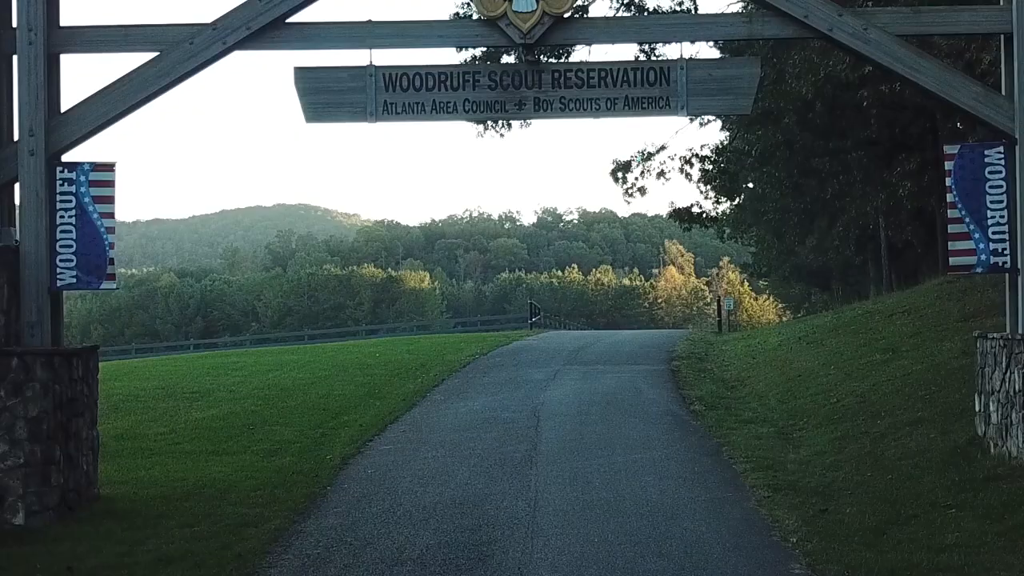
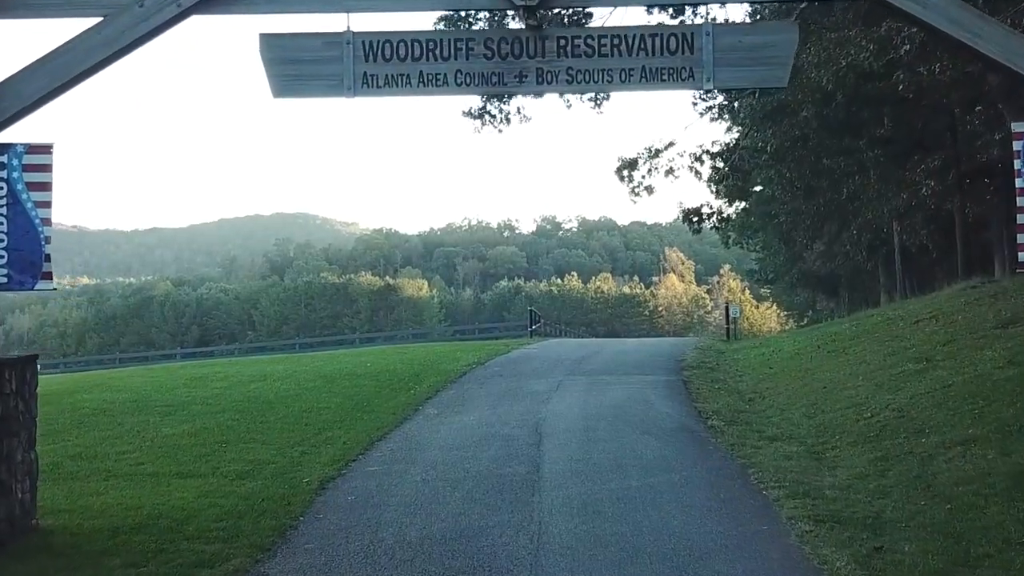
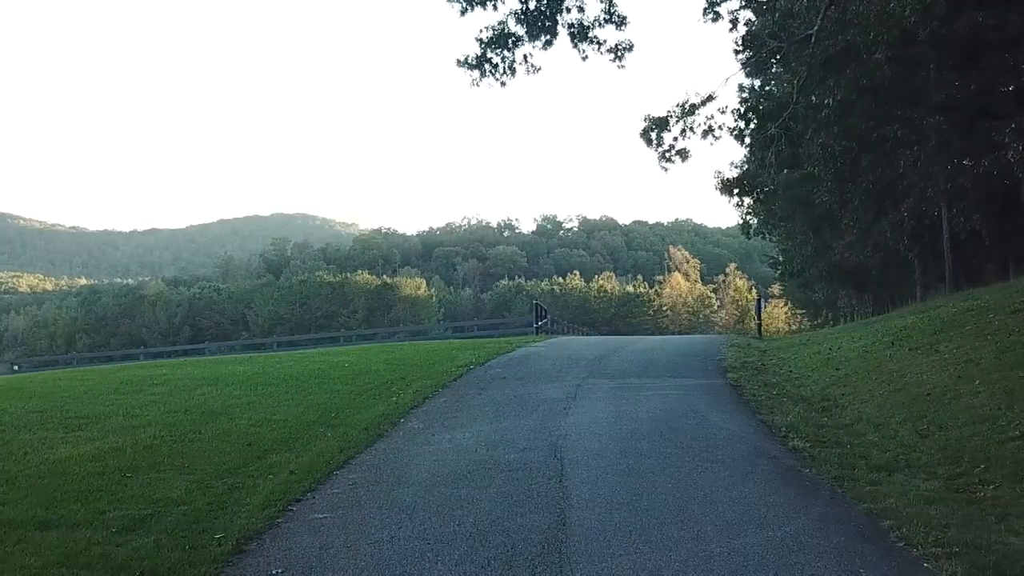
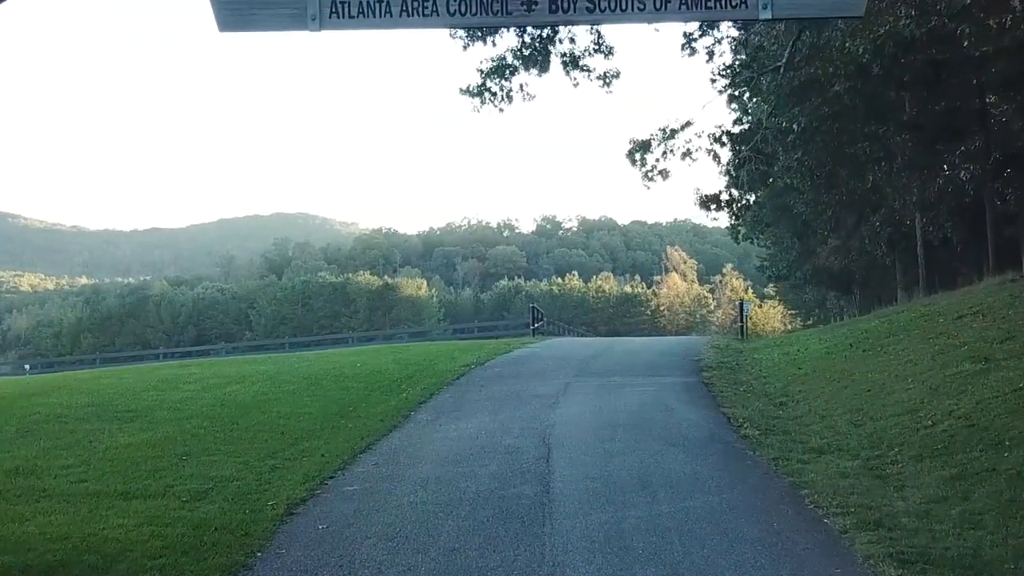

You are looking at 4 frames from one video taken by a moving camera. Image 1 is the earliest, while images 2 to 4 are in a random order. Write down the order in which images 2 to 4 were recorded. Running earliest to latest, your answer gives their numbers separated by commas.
2, 4, 3
